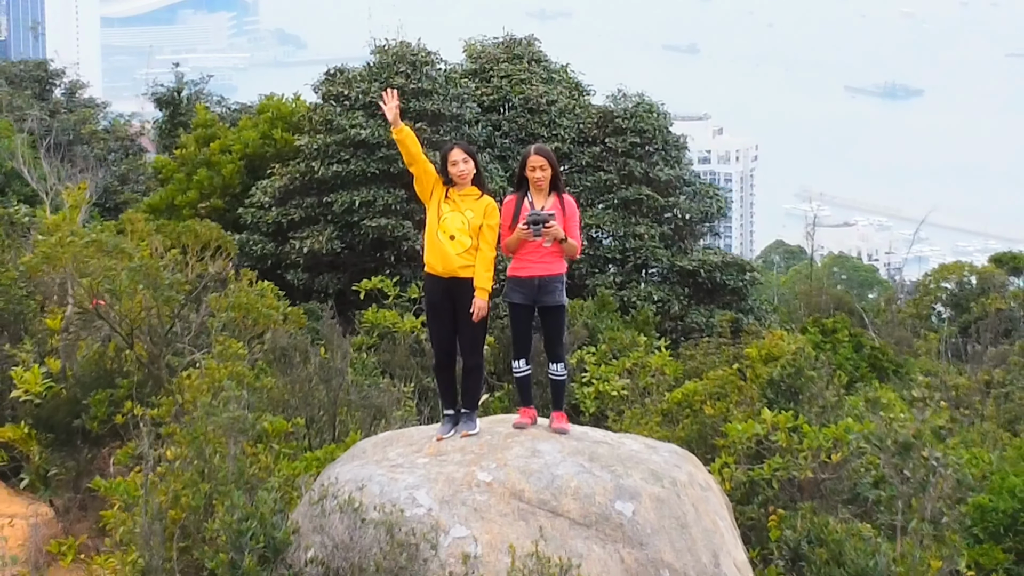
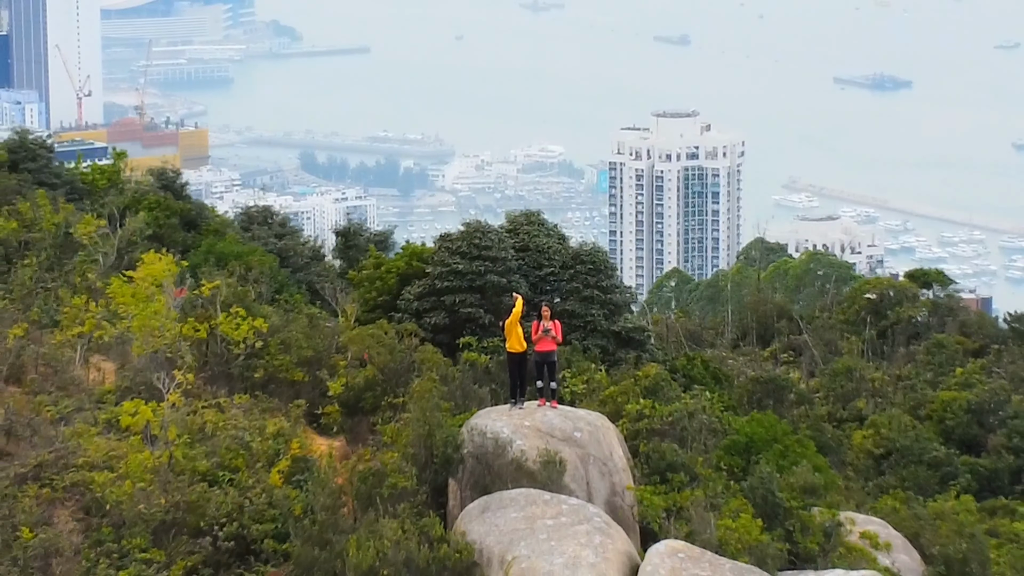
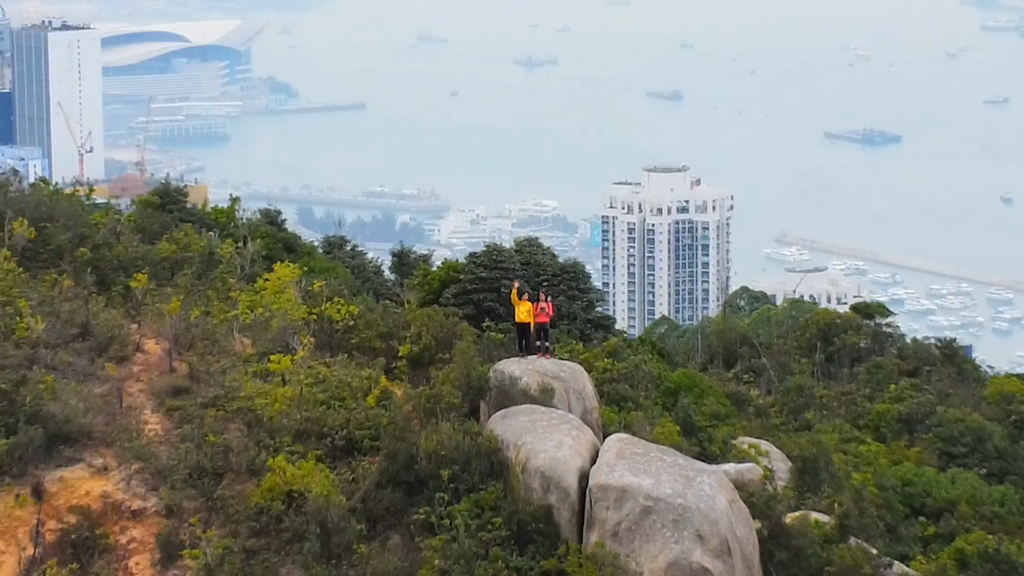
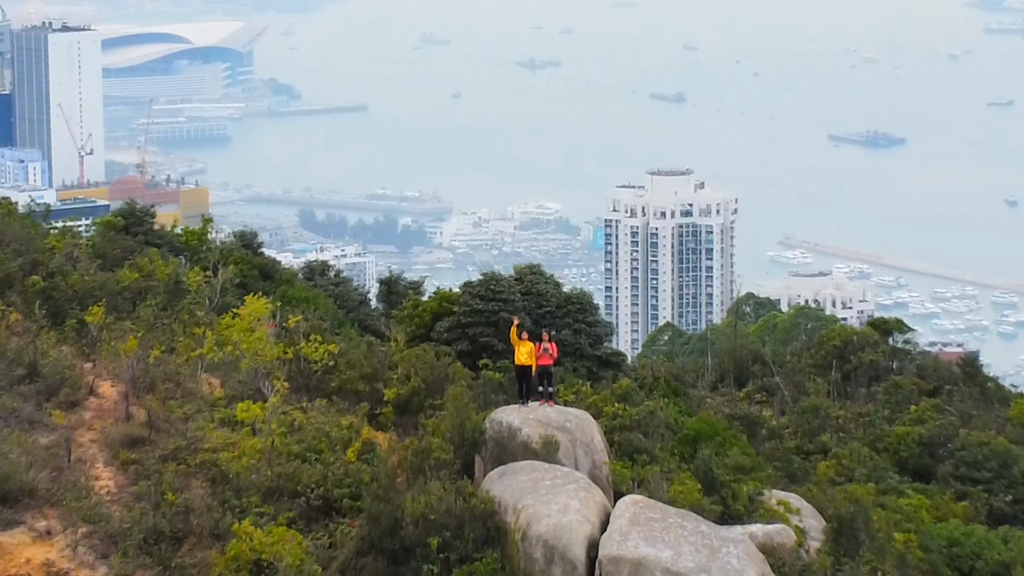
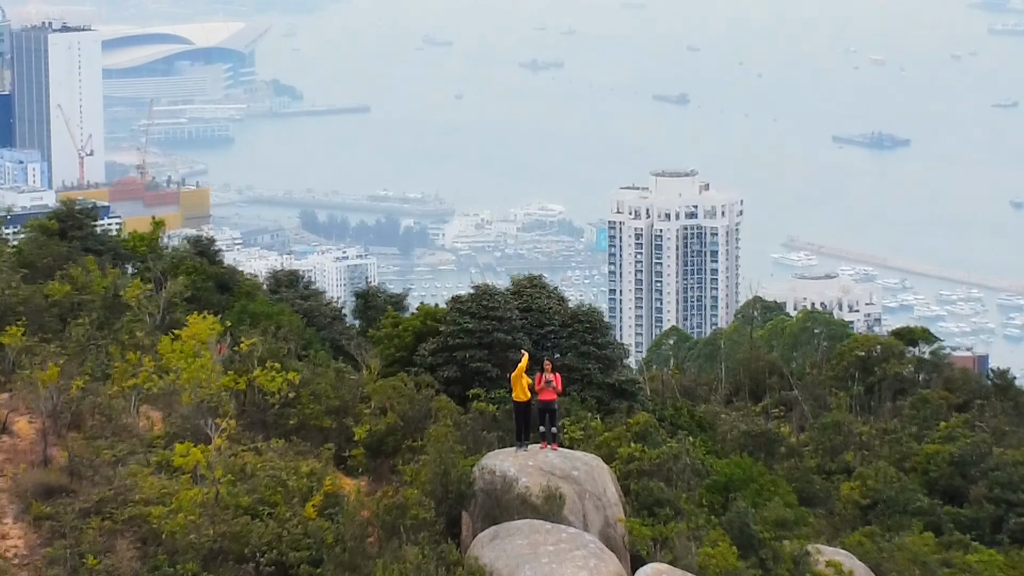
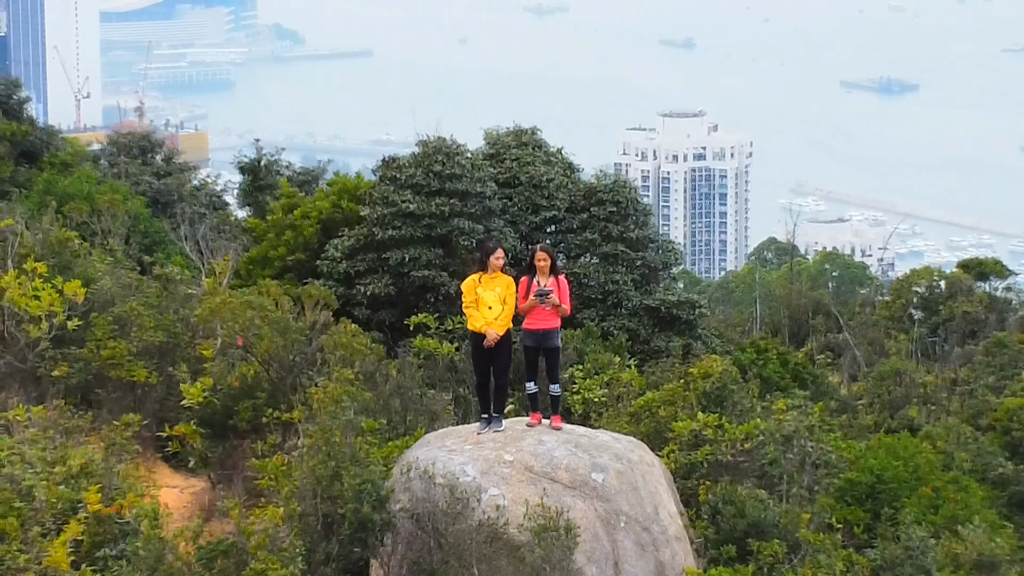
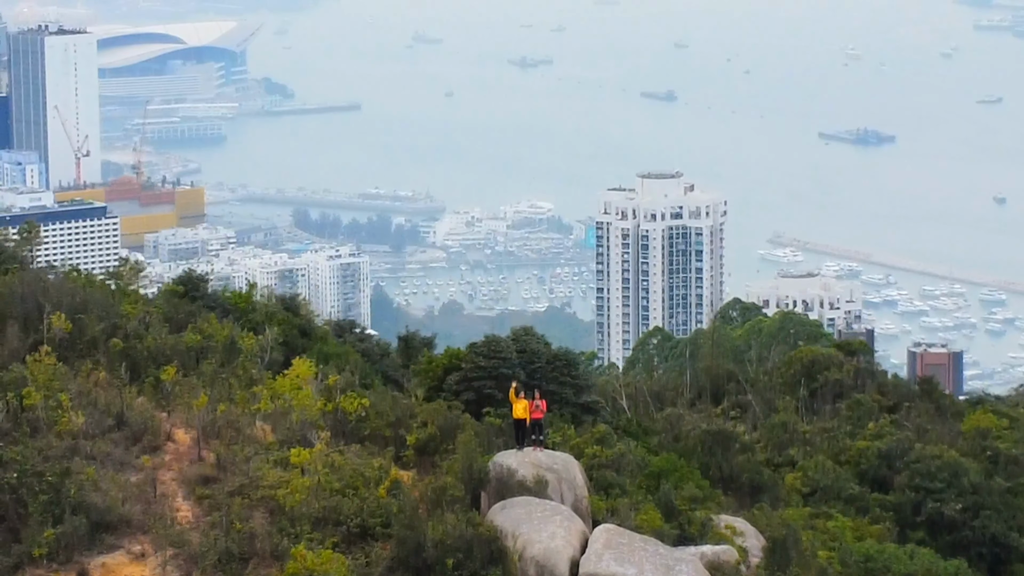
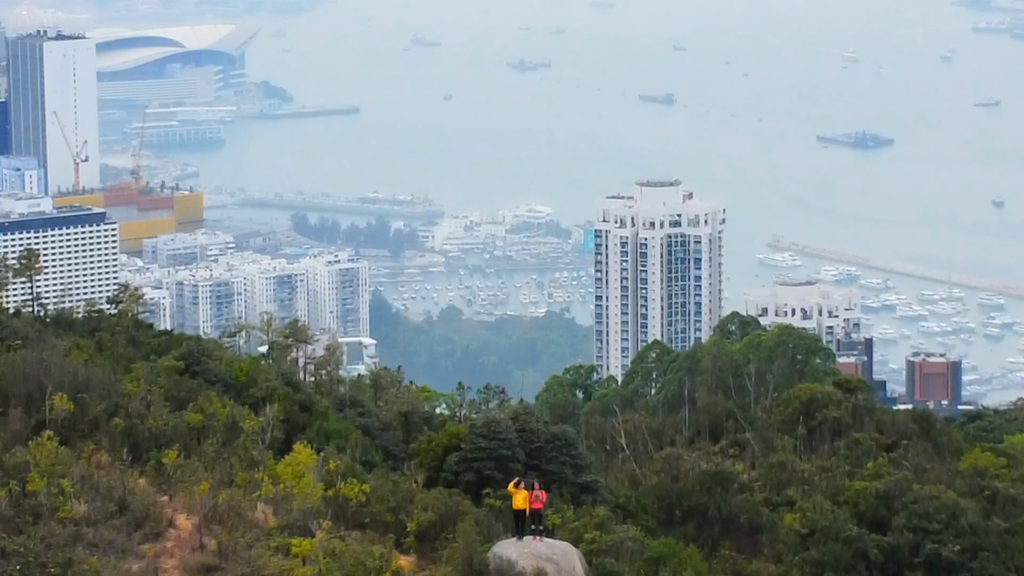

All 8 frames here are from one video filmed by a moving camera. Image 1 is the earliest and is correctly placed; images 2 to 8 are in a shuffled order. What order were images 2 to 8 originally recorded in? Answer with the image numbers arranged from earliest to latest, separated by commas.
6, 2, 5, 4, 3, 7, 8
